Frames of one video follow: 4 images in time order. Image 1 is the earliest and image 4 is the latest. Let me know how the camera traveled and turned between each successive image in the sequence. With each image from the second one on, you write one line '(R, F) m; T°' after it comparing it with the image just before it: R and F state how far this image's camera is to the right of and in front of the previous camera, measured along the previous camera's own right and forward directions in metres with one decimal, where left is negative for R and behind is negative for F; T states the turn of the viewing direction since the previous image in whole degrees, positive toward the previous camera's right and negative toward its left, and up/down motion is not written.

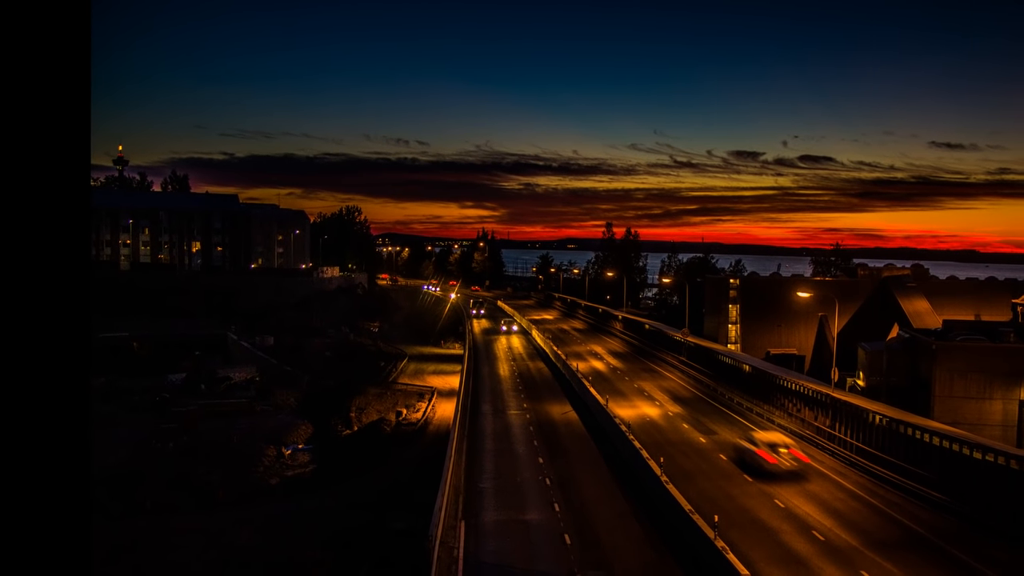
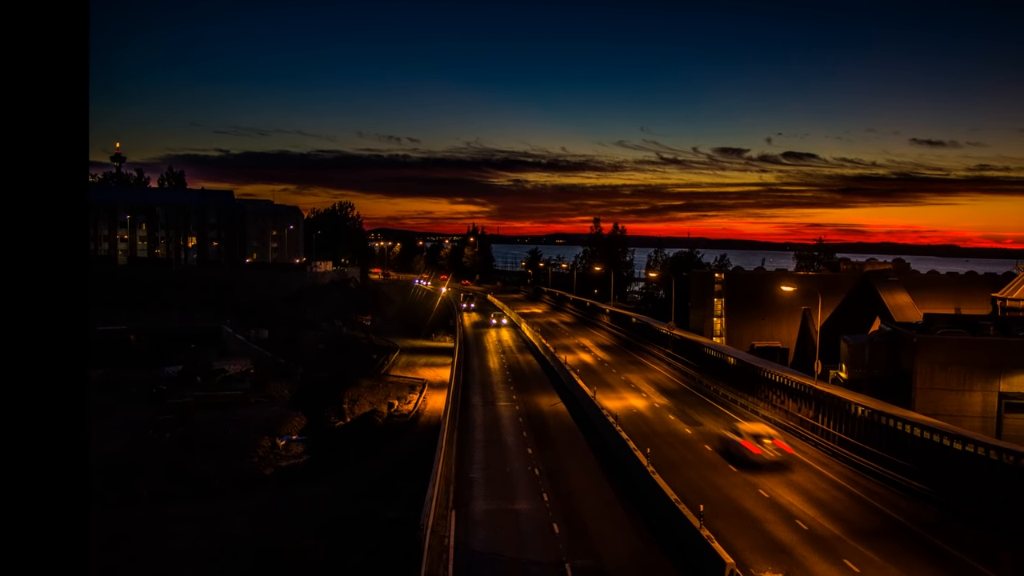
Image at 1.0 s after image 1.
(+0.4, -0.7) m; 0°
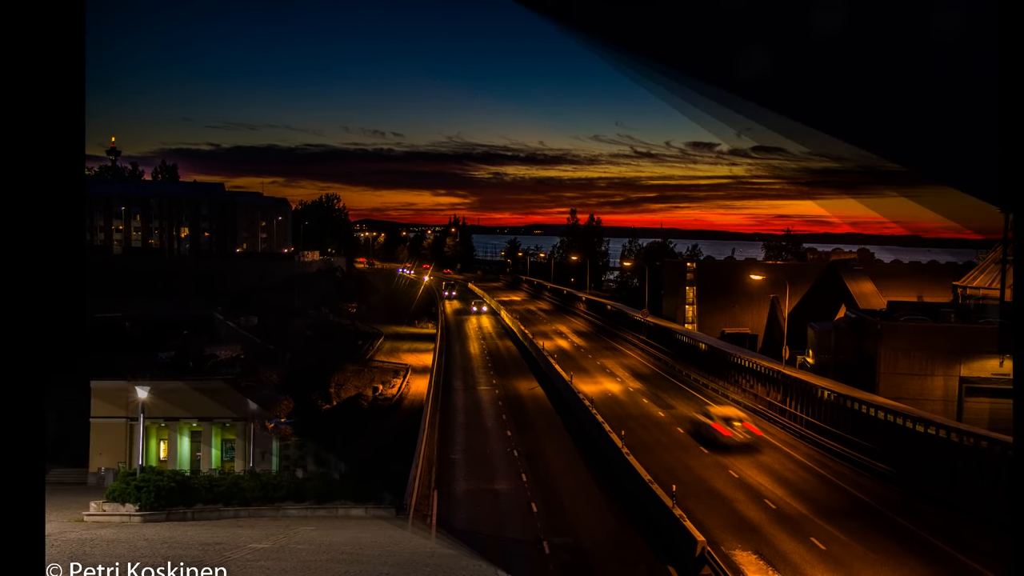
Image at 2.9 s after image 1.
(+0.9, -1.4) m; 0°
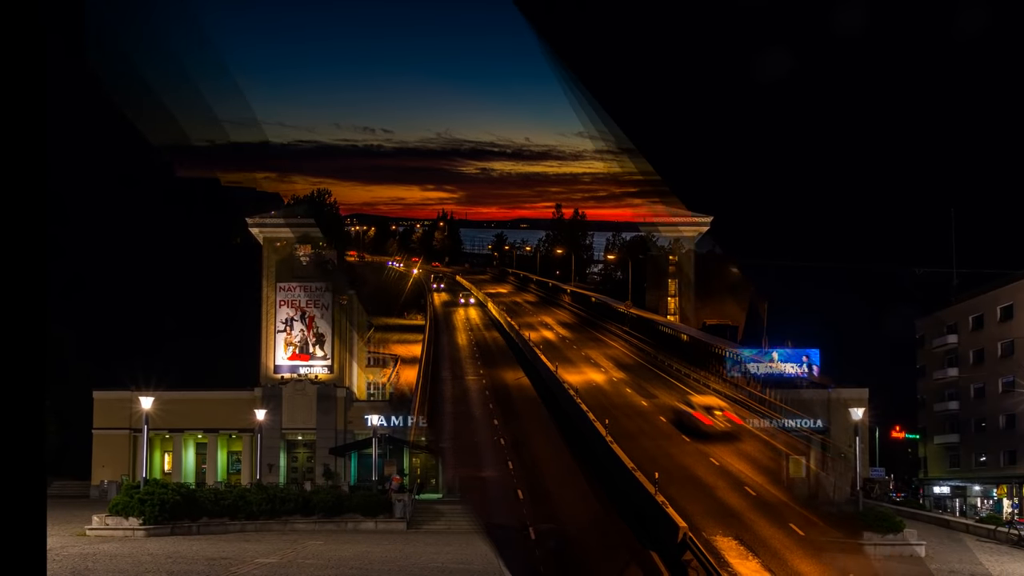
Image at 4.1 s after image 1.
(+0.2, -0.7) m; +1°
